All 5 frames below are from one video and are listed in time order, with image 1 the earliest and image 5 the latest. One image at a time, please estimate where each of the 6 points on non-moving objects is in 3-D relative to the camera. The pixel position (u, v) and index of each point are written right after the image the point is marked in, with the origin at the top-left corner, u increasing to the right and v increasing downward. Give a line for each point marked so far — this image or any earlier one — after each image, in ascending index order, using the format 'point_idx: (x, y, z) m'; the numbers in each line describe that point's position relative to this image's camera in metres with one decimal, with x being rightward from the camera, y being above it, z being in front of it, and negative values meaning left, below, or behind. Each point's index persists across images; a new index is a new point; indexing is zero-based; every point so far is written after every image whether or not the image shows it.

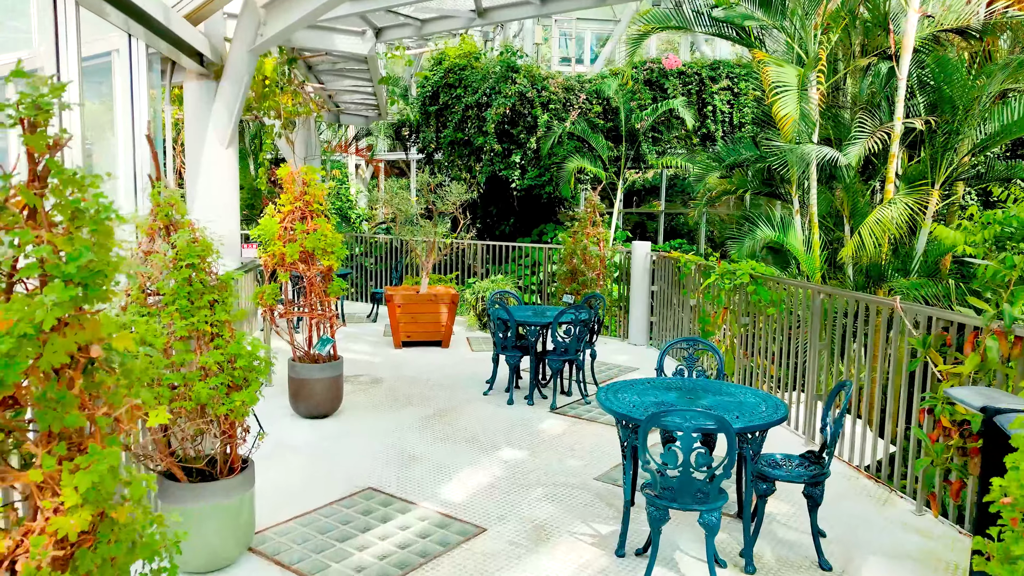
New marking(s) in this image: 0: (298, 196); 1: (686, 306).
0: (-1.4, +0.6, +4.6) m
1: (+1.6, -0.2, +6.4) m
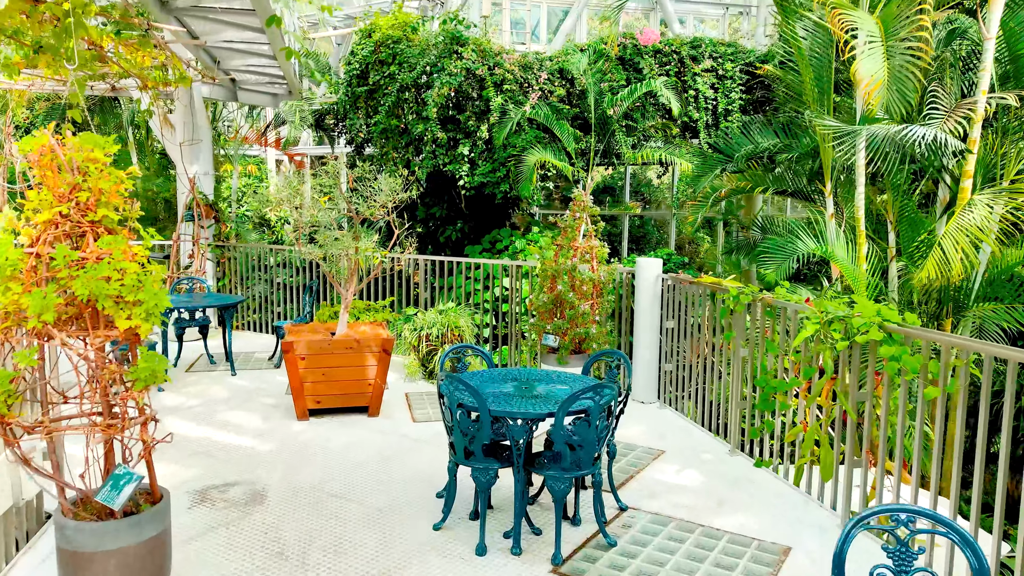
0: (-1.5, +0.3, +2.4) m
1: (+1.4, -0.4, +4.3) m
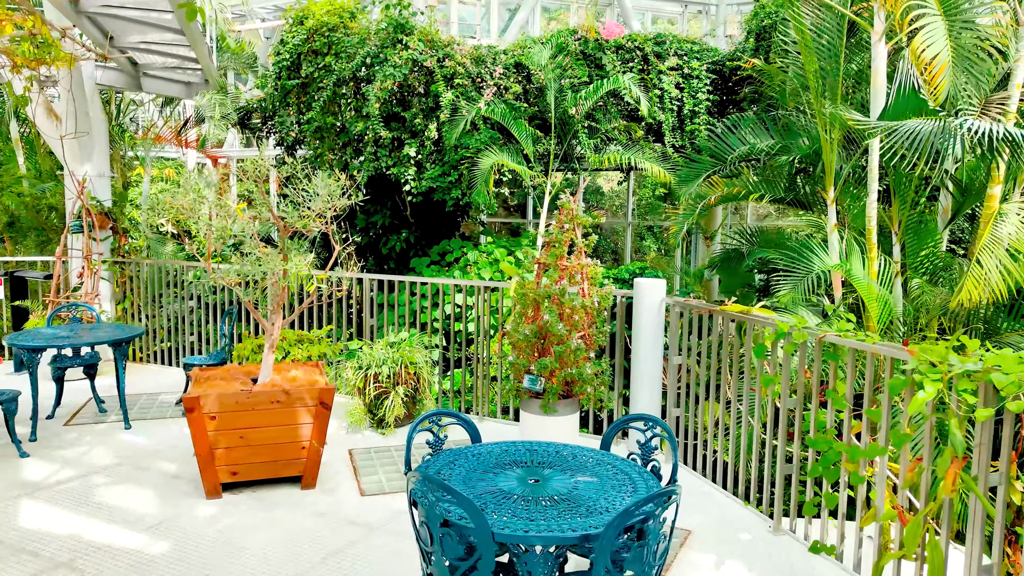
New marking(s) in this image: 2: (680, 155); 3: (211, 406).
0: (-1.4, +0.2, +1.2) m
1: (+1.3, -0.6, +3.4) m
2: (+2.3, +1.9, +10.0) m
3: (-1.5, -0.6, +3.6) m
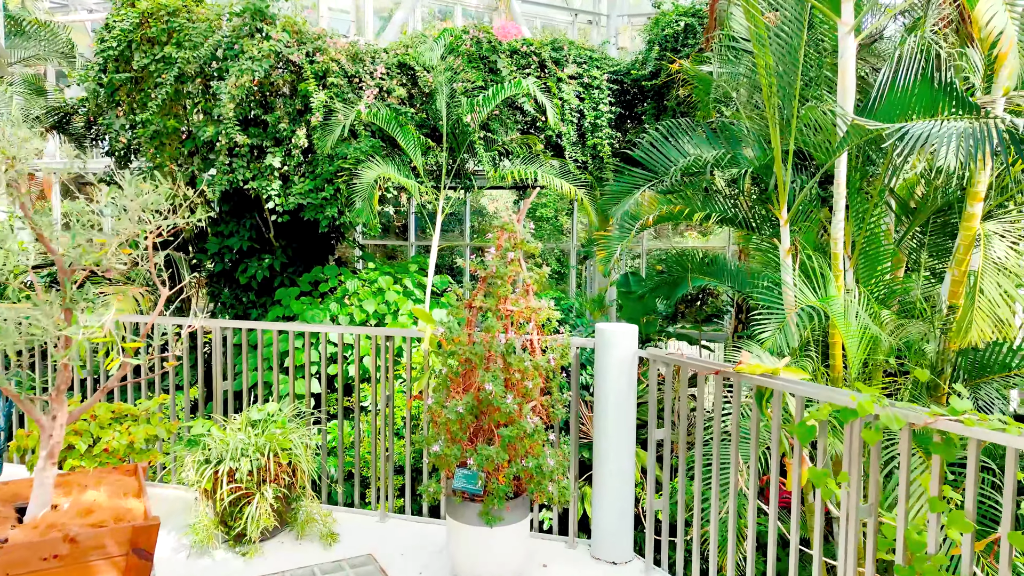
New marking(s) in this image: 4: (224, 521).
0: (-1.2, 0.0, -0.2) m
1: (+1.1, -0.8, +2.4) m
2: (+0.9, +1.5, +9.1) m
3: (-1.7, -0.8, +2.0) m
4: (-1.3, -1.1, +3.3) m
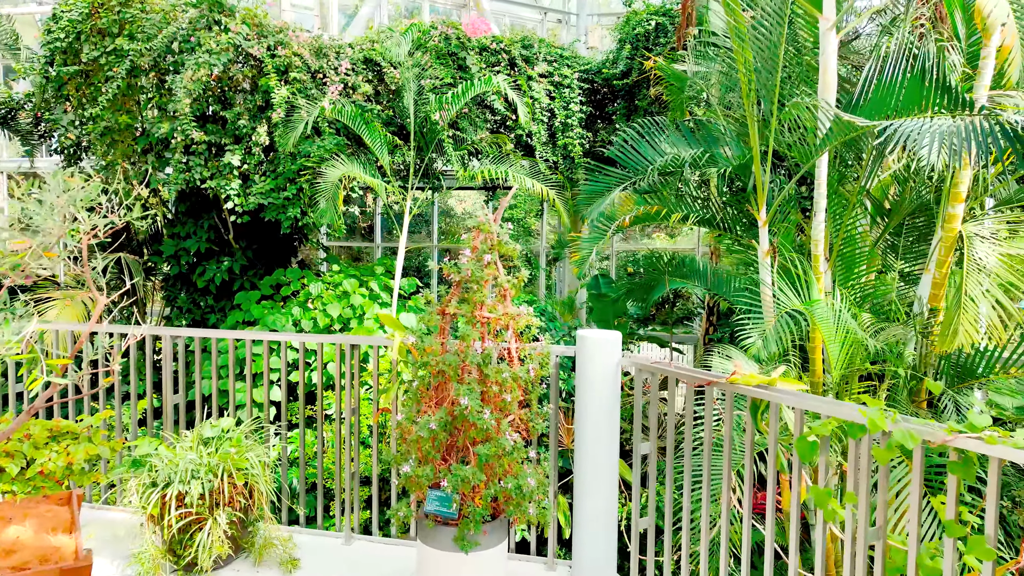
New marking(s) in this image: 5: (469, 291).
0: (-1.1, 0.0, -0.5) m
1: (+1.0, -0.8, +2.2) m
2: (+0.5, +1.5, +8.9) m
3: (-1.7, -0.8, +1.7) m
4: (-1.4, -1.1, +3.0) m
5: (-0.2, 0.0, +2.8) m
